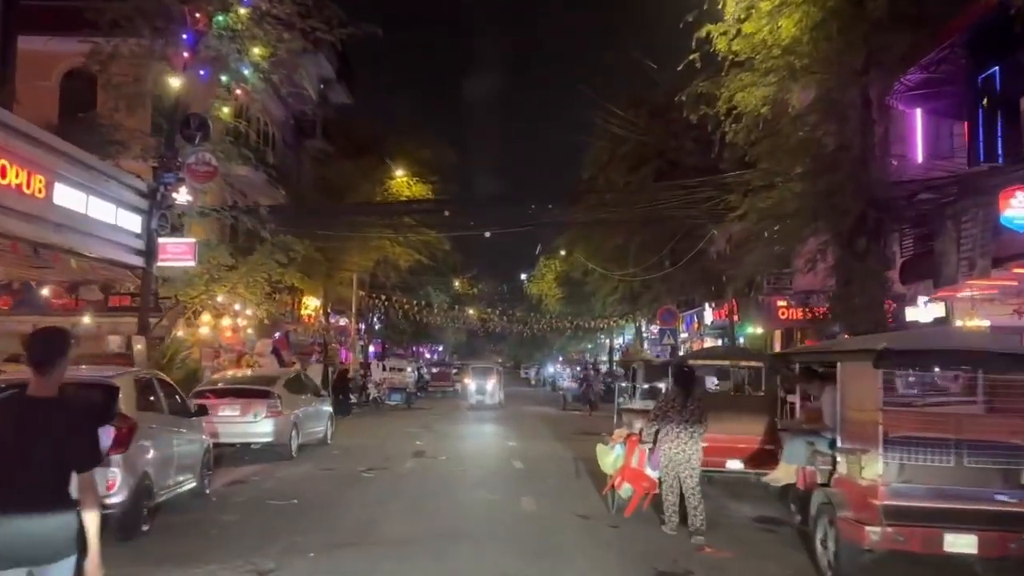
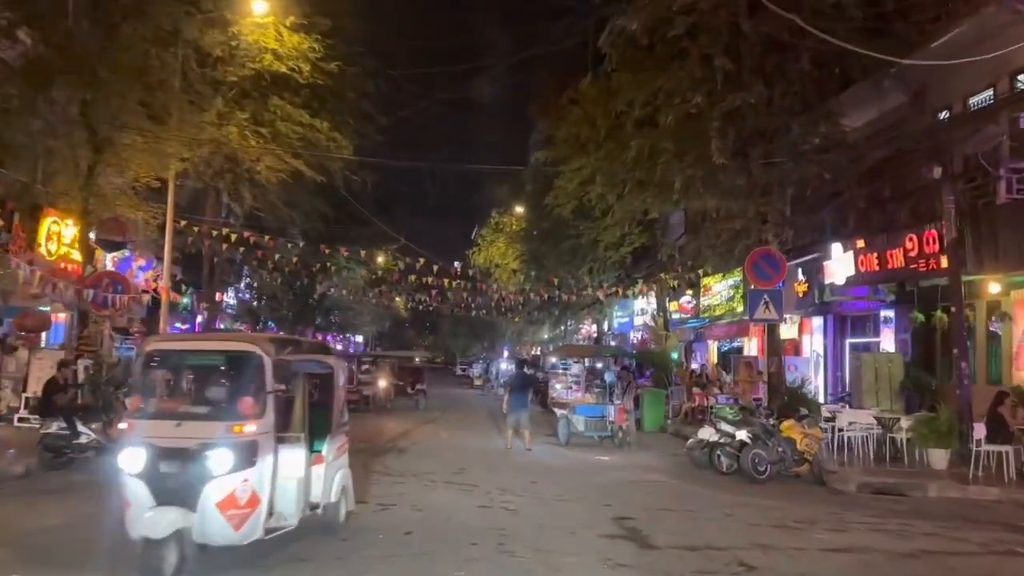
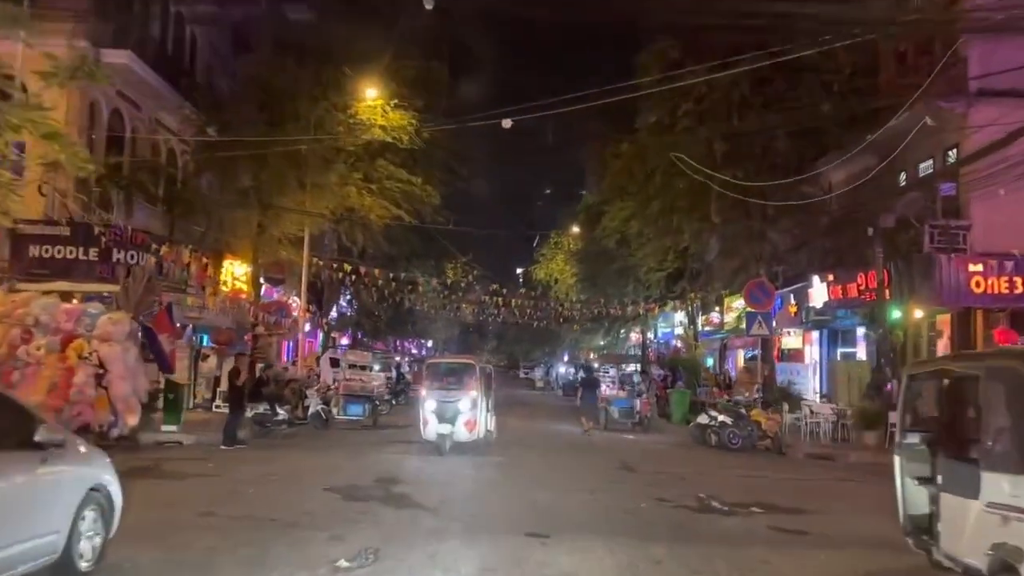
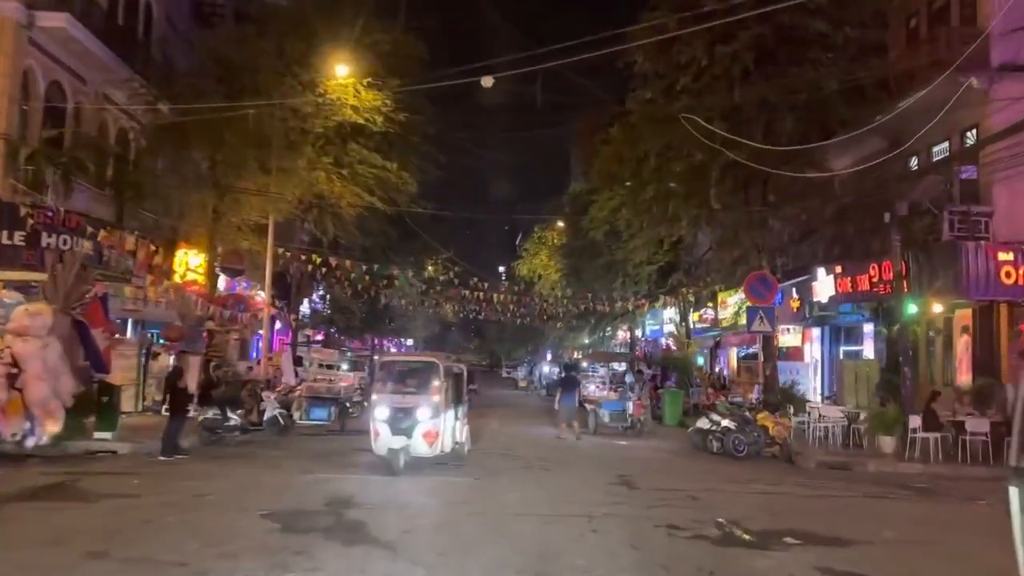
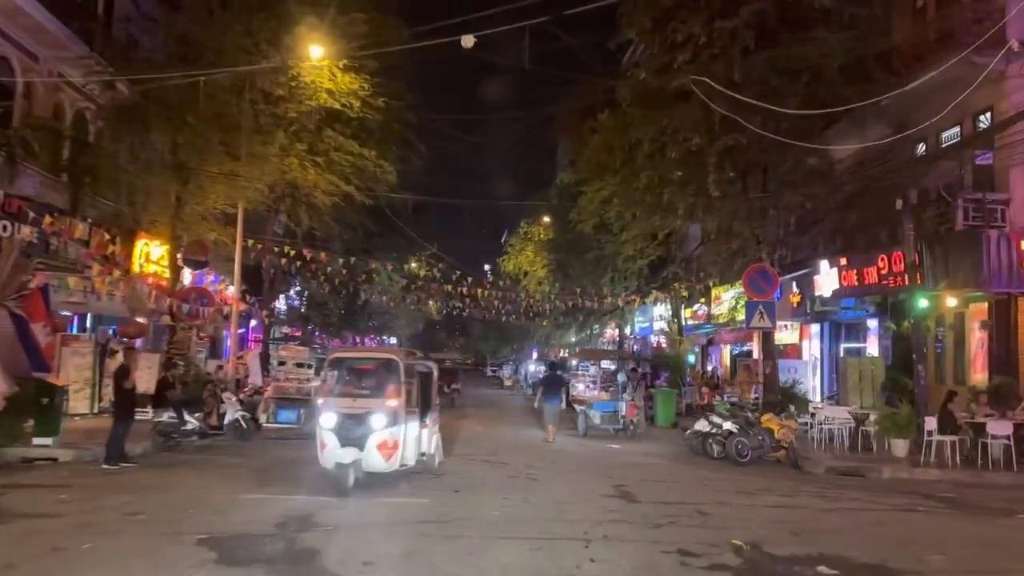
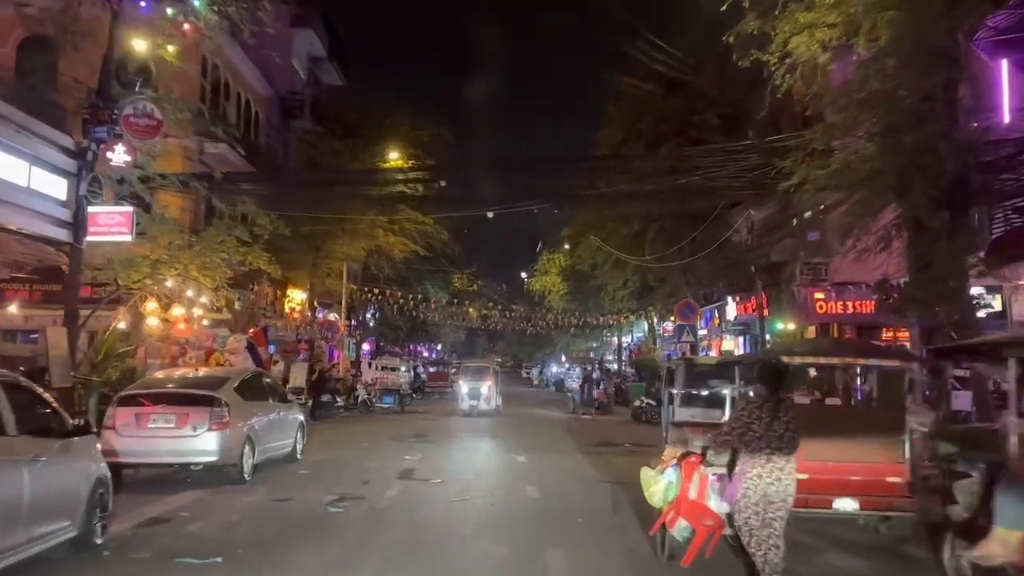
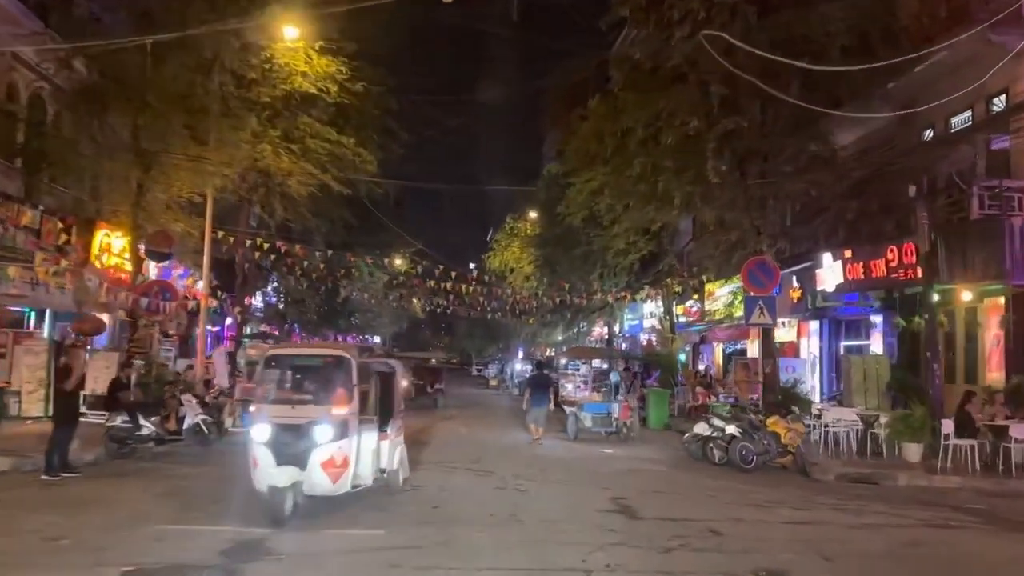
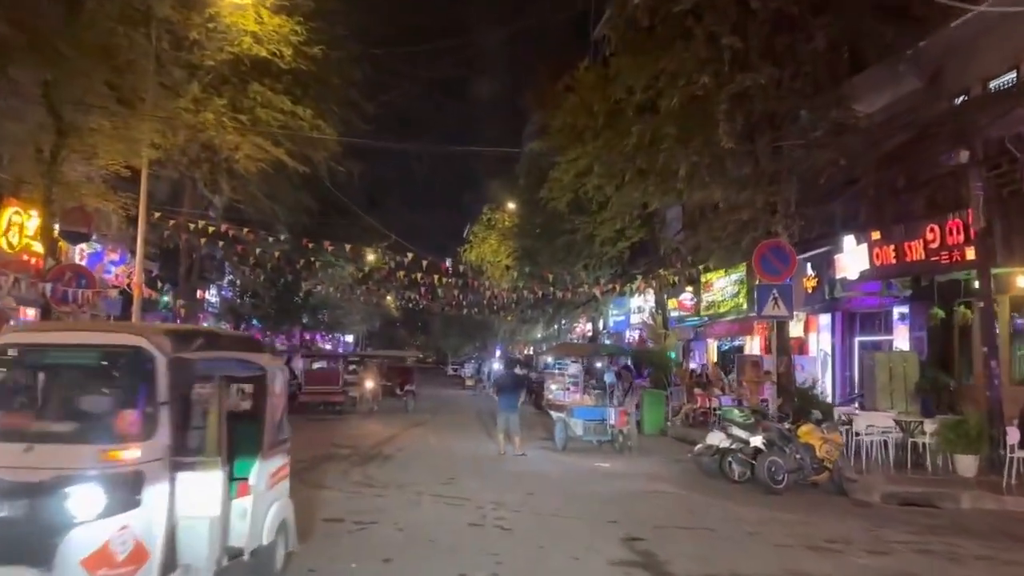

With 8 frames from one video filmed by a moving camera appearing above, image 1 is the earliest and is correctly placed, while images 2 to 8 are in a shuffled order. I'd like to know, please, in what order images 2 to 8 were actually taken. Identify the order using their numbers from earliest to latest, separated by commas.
6, 3, 4, 5, 7, 2, 8
